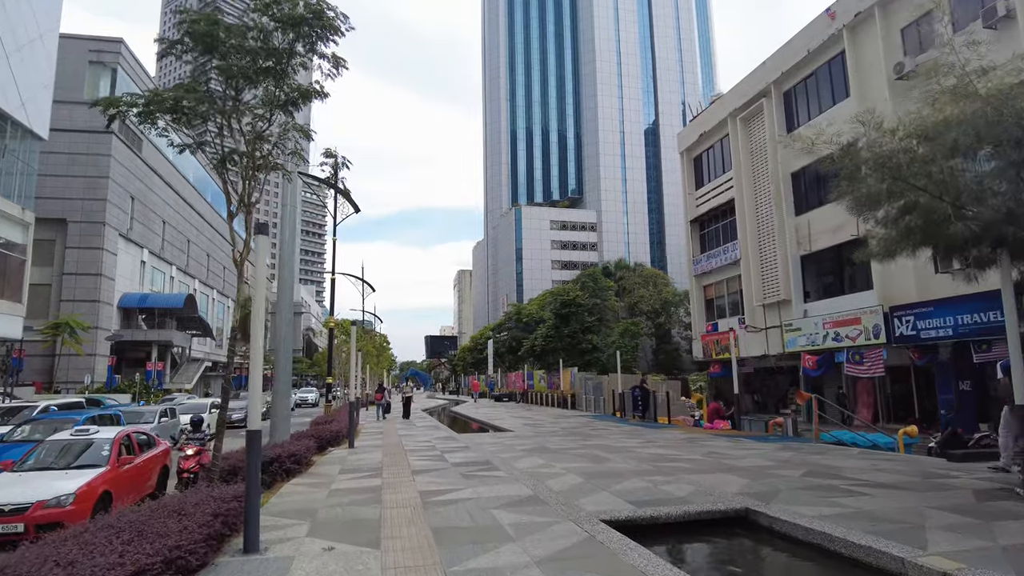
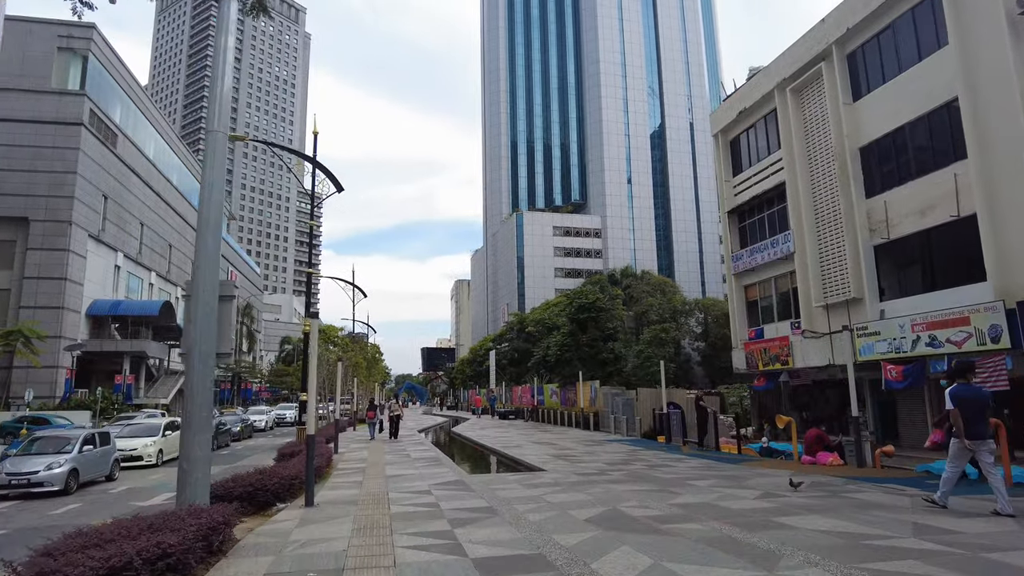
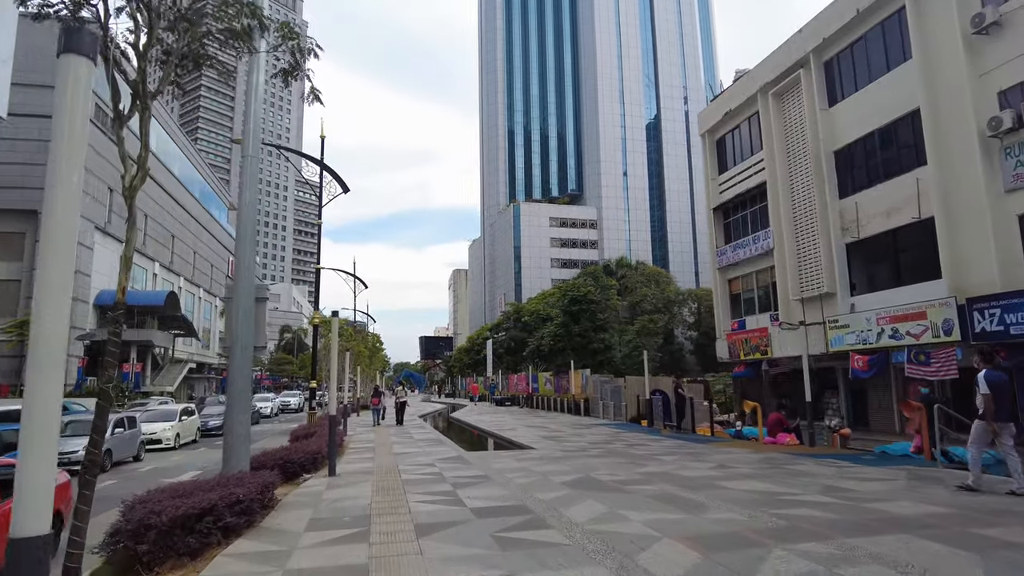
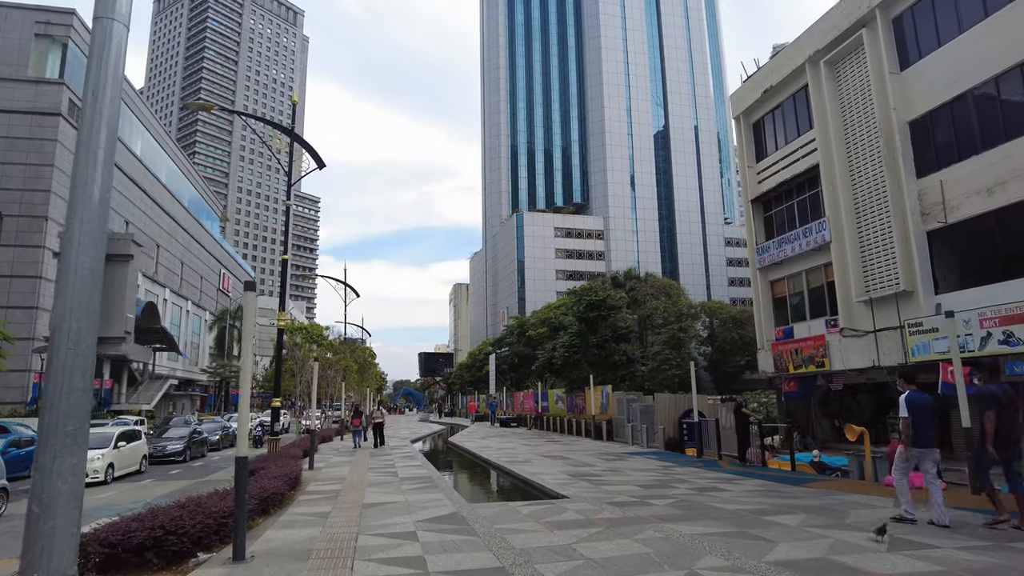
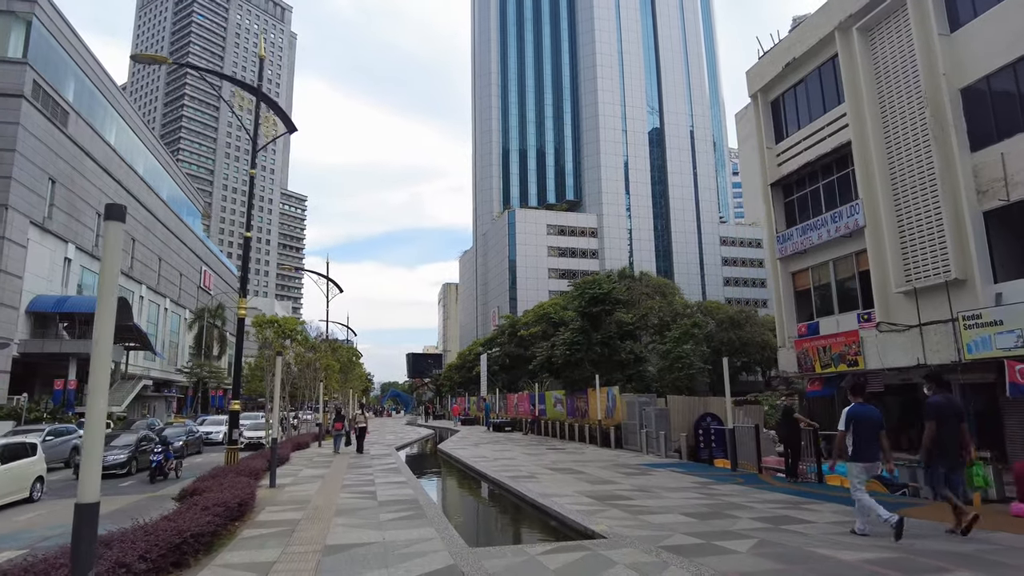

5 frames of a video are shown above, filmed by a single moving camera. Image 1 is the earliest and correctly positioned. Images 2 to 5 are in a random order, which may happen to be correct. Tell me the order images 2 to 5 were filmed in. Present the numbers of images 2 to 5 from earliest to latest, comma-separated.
3, 2, 4, 5
